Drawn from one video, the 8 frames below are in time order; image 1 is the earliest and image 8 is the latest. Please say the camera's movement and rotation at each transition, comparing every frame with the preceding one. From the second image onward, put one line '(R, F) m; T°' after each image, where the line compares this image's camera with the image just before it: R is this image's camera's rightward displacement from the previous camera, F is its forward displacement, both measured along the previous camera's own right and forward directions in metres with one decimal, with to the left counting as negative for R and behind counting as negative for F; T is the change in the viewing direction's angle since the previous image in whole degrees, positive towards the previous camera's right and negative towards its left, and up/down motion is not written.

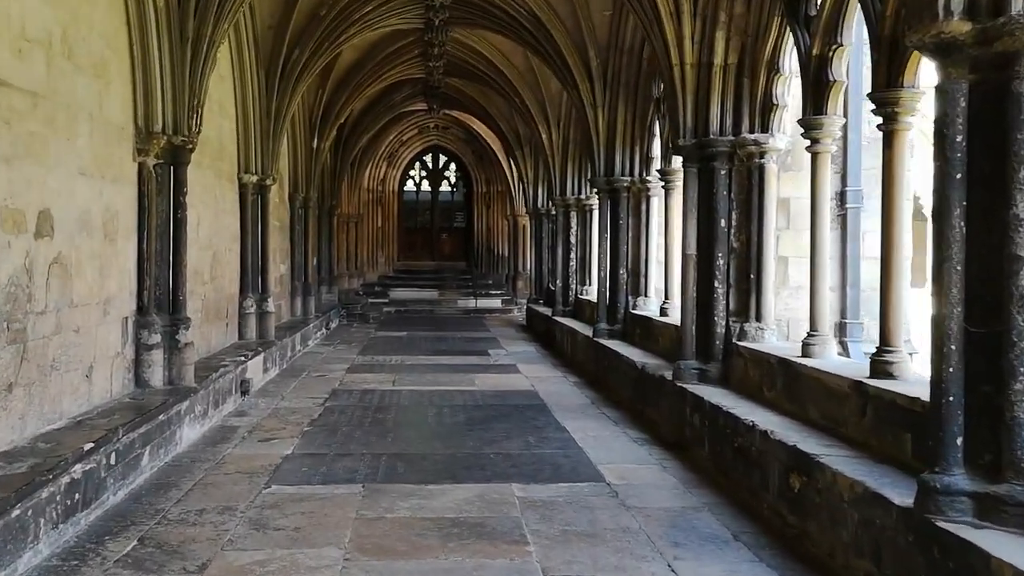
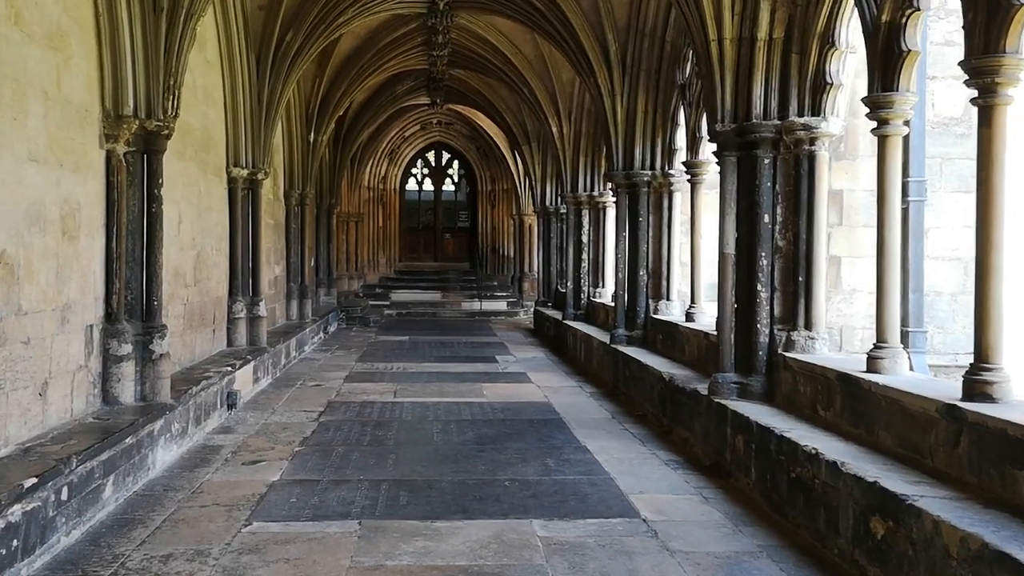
(-0.1, +0.7) m; 0°
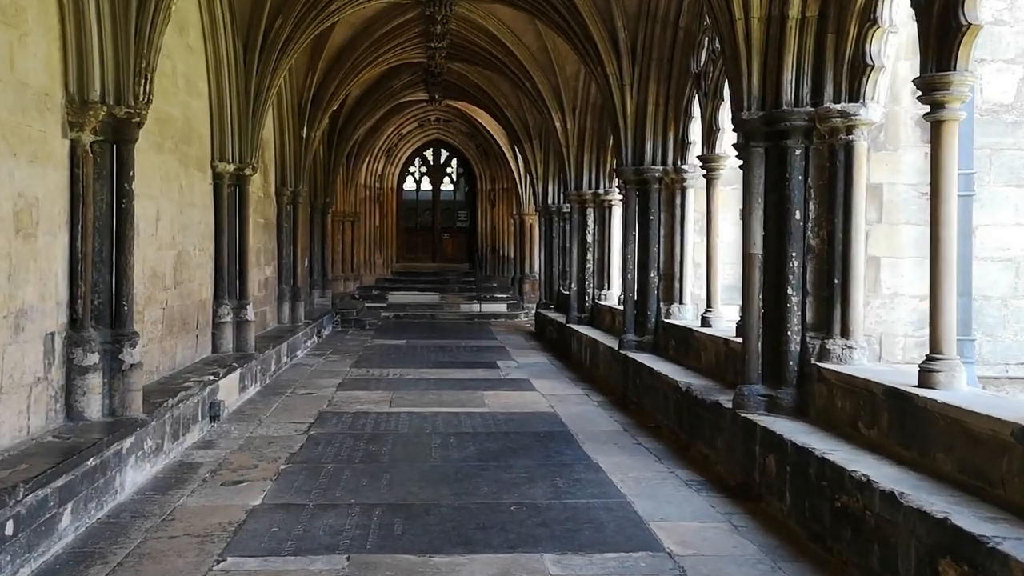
(0.0, +0.5) m; 0°
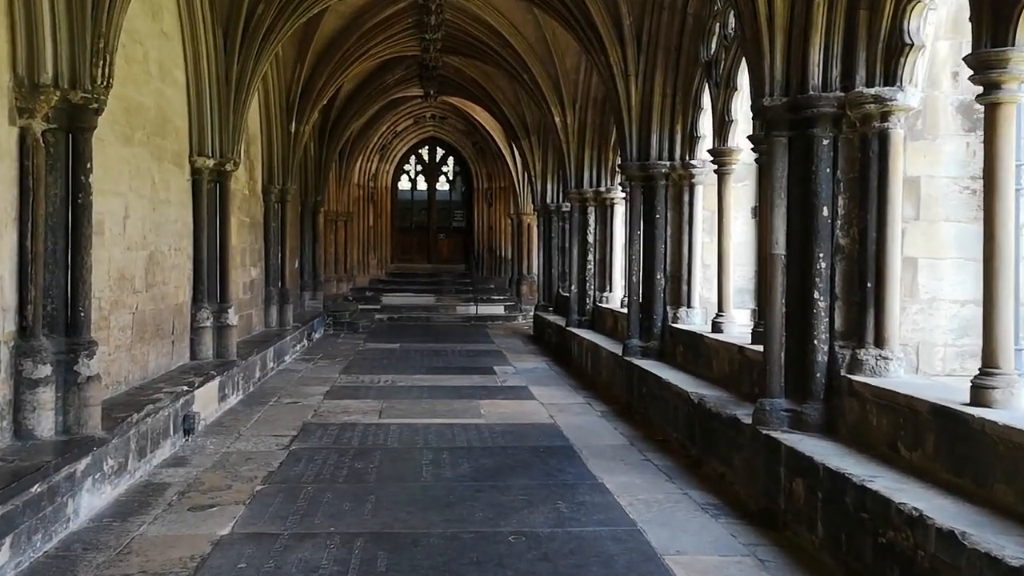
(0.0, +0.5) m; 0°
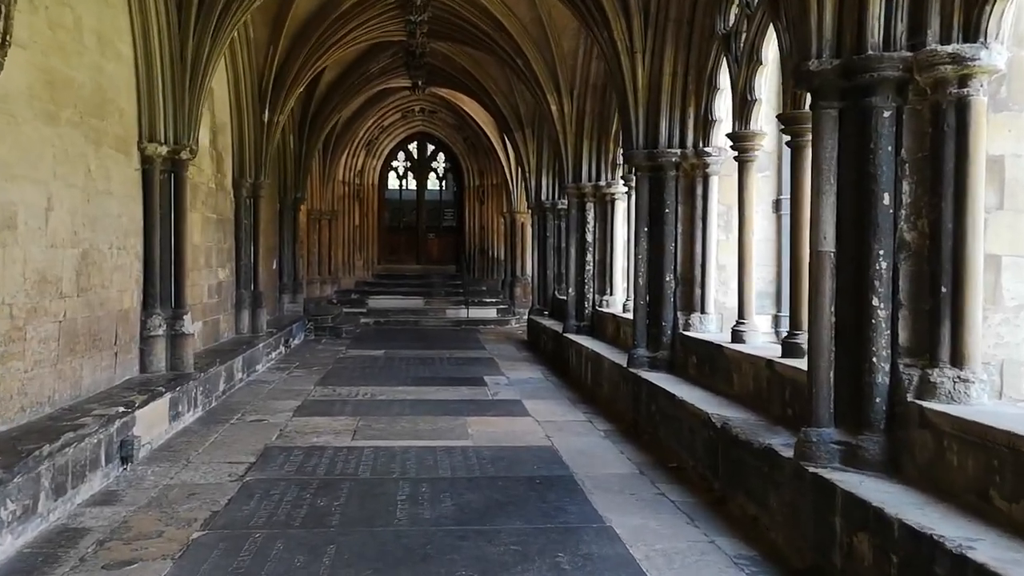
(0.0, +0.9) m; 0°
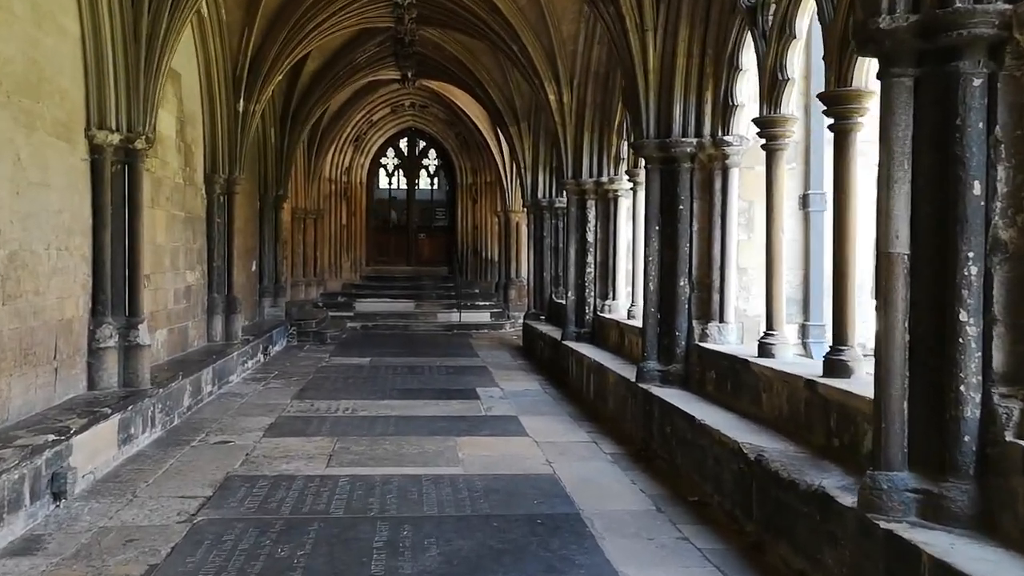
(0.0, +0.7) m; 0°
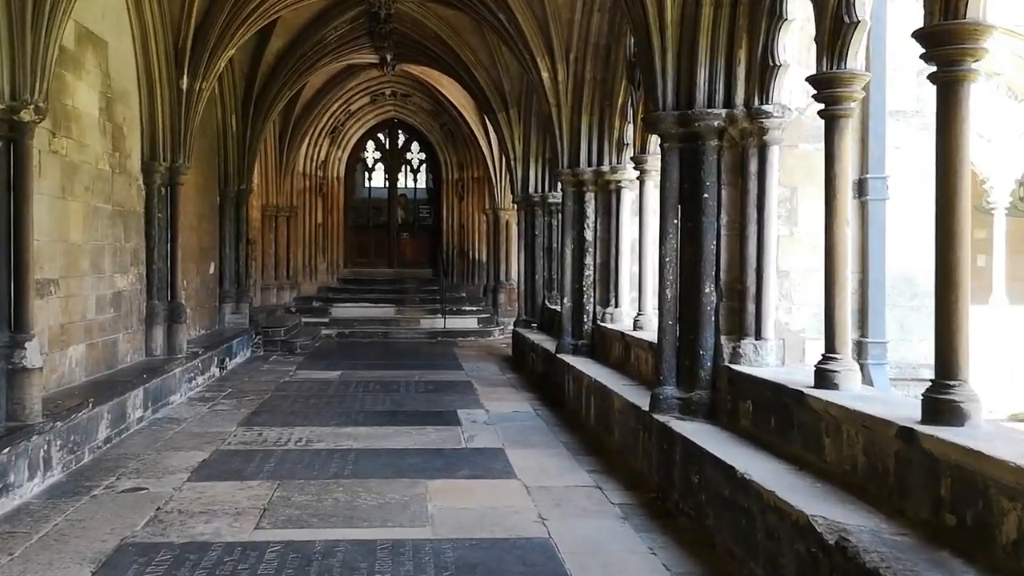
(0.0, +1.2) m; +1°
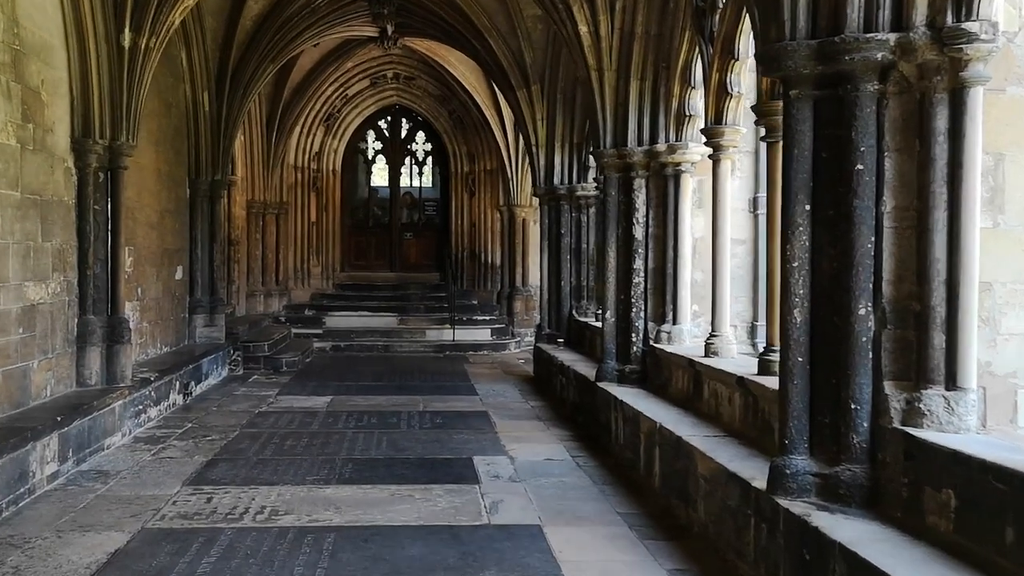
(-0.2, +1.7) m; 0°
